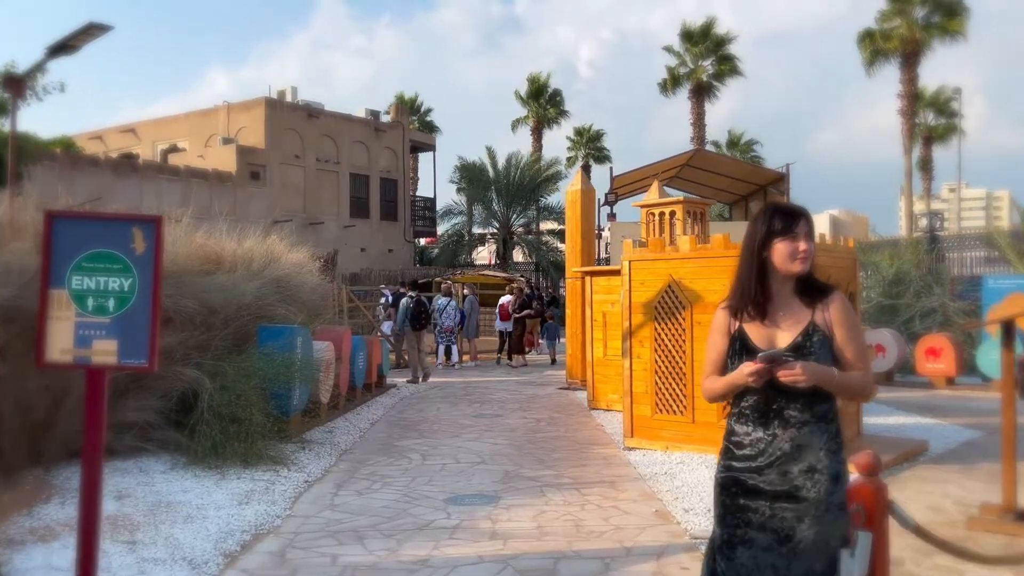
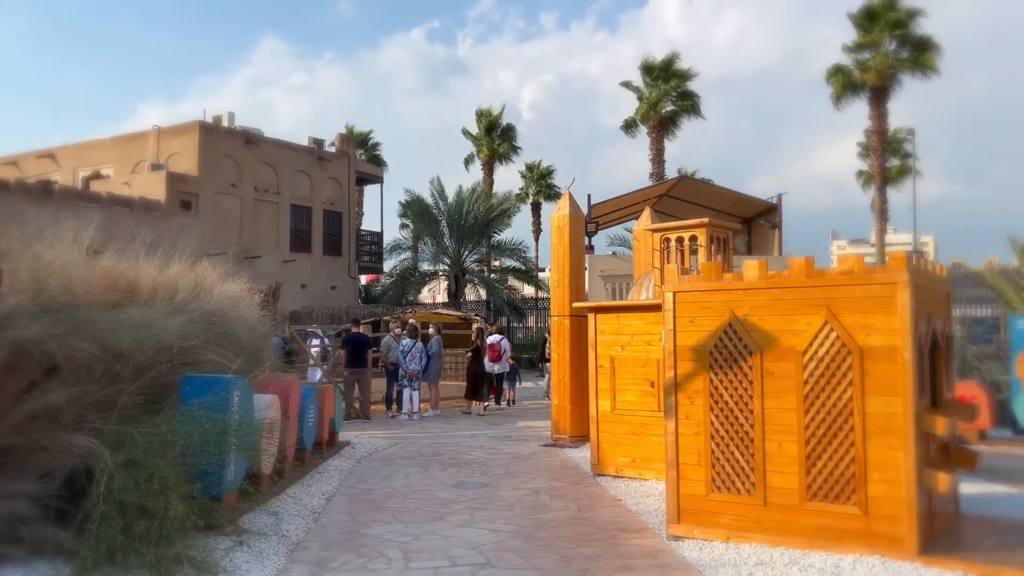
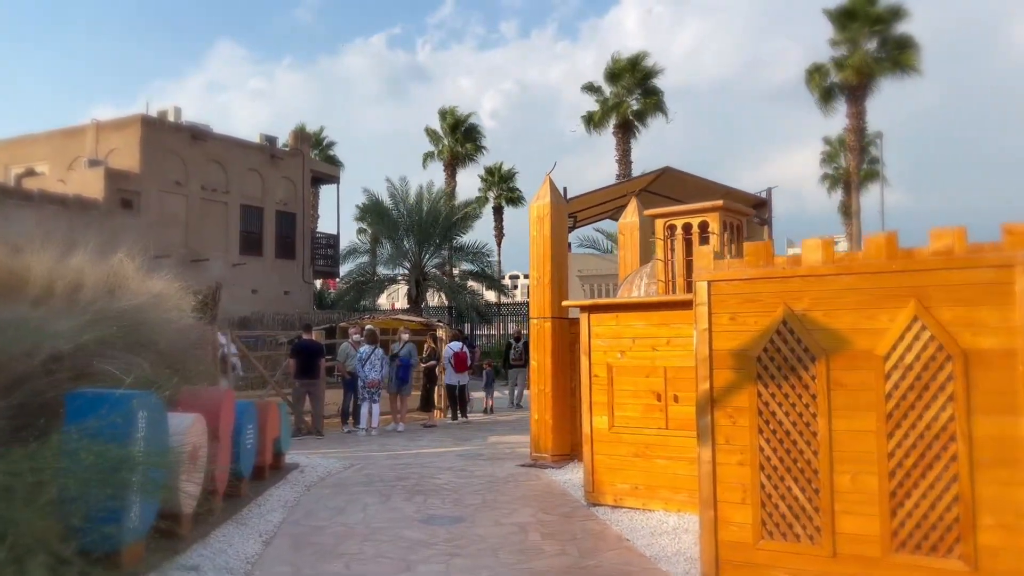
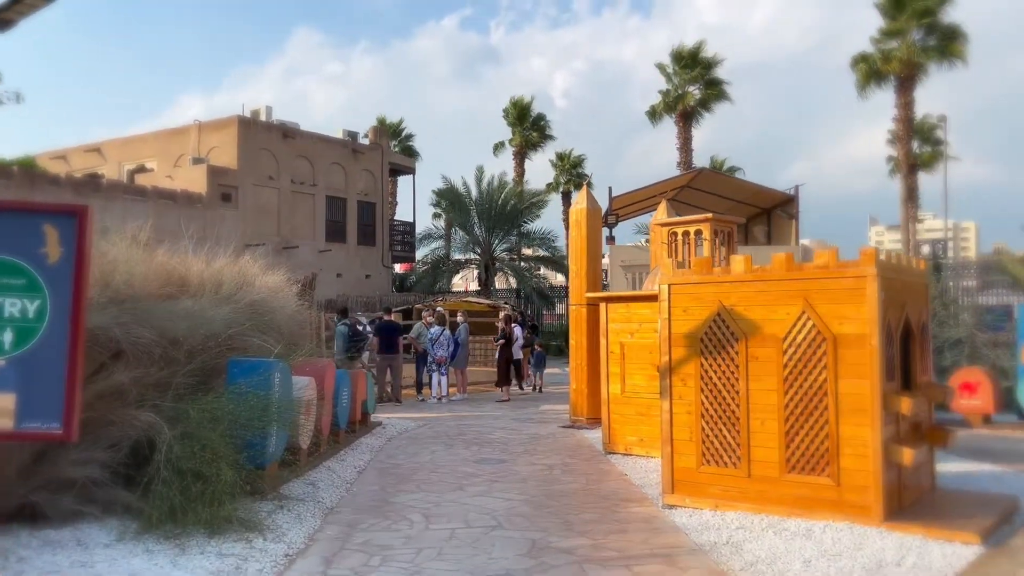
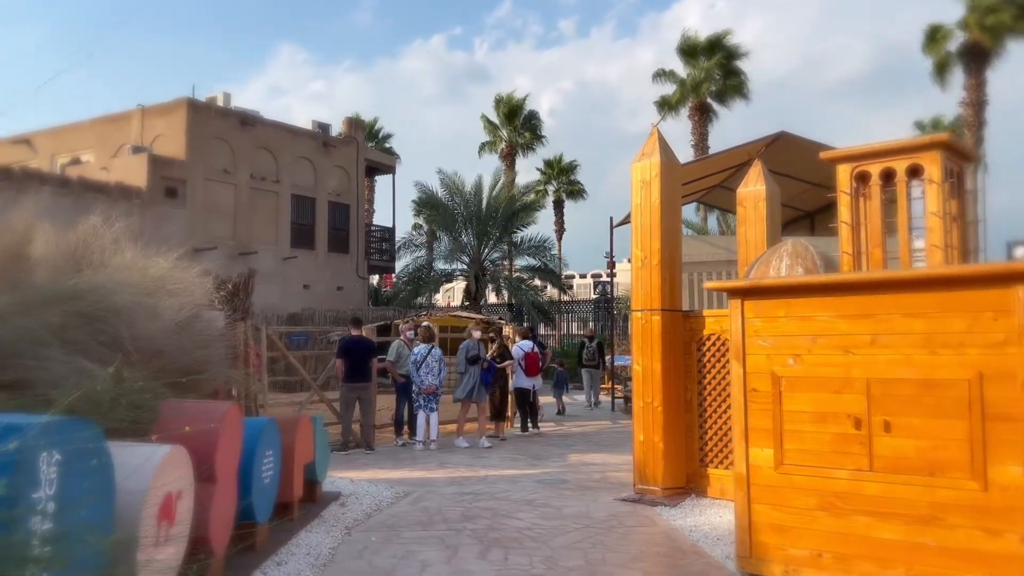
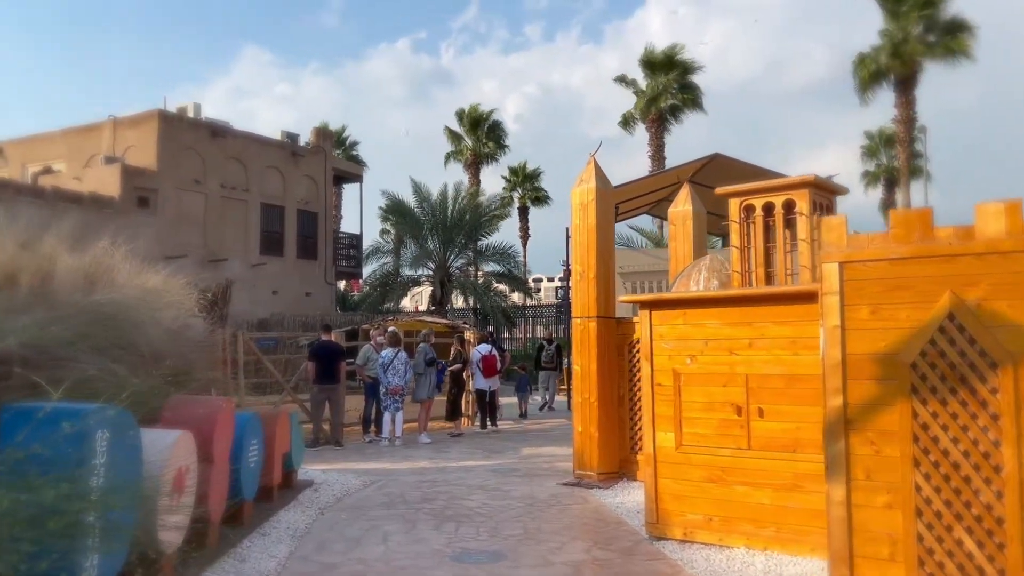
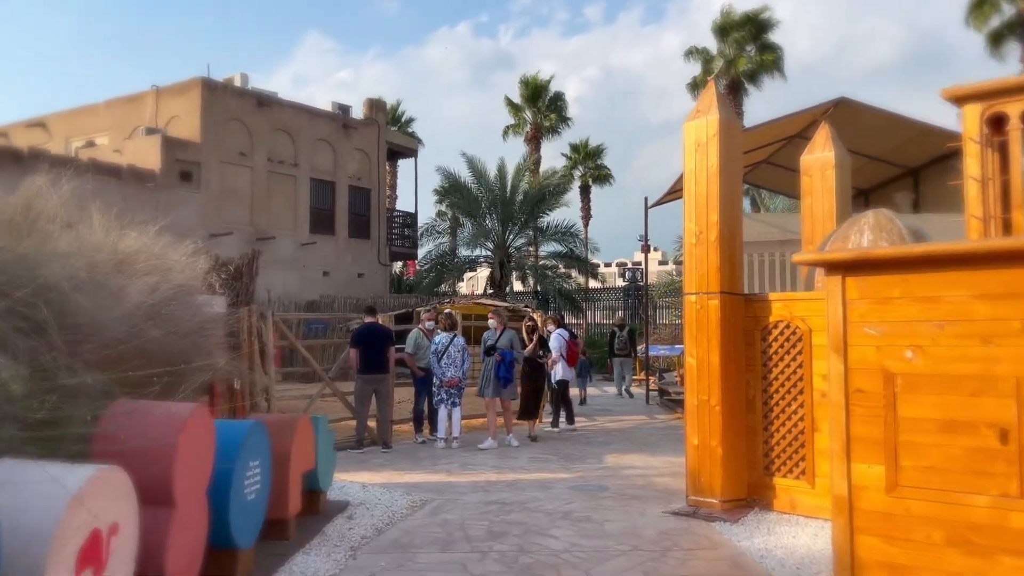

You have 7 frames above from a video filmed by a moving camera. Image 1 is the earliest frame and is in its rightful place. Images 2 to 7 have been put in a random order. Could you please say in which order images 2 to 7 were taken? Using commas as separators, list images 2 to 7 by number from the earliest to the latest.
4, 2, 3, 6, 5, 7
